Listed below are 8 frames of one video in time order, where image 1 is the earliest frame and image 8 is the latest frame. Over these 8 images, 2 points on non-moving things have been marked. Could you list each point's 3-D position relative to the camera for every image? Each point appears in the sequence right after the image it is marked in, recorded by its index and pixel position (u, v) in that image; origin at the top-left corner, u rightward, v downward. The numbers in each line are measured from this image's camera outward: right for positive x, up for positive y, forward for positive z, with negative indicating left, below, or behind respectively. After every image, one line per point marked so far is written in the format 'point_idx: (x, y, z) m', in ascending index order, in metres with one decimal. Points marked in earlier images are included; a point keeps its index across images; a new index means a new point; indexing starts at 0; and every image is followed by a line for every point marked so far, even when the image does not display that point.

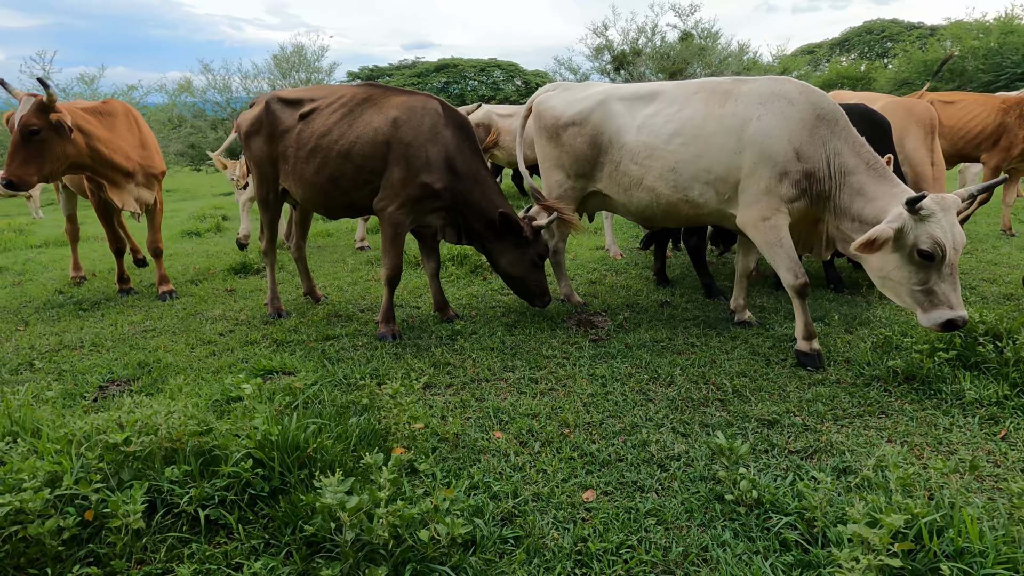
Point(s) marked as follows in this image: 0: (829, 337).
0: (+2.2, -0.3, +3.9) m
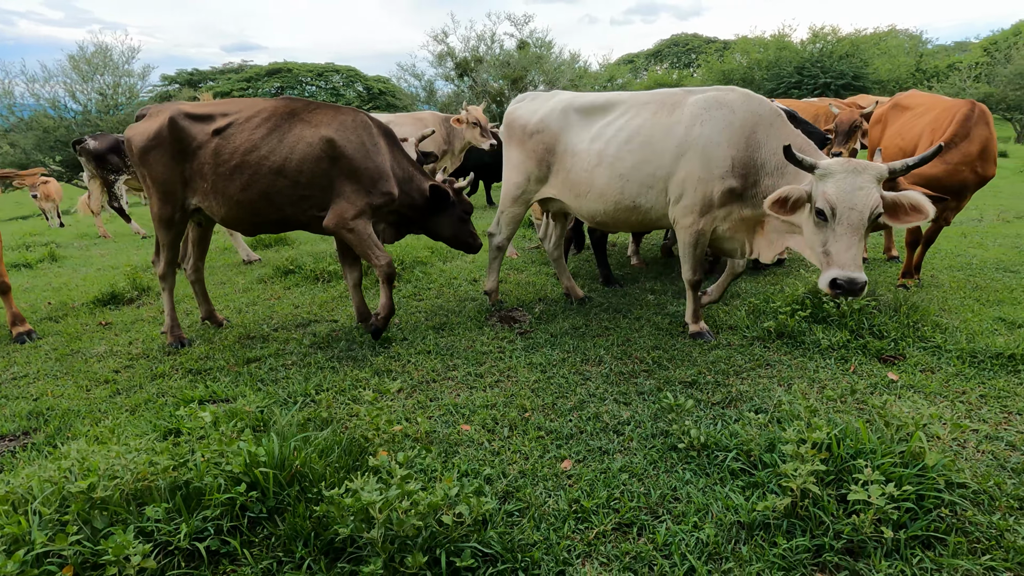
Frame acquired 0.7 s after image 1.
0: (+1.7, -0.2, +4.6) m
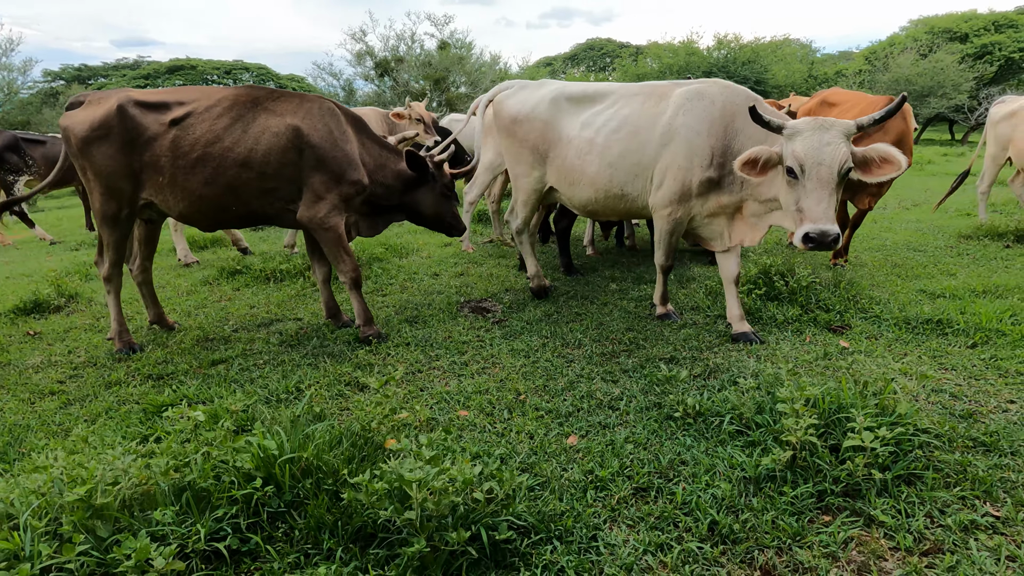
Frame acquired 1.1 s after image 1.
0: (+1.4, 0.0, +4.8) m
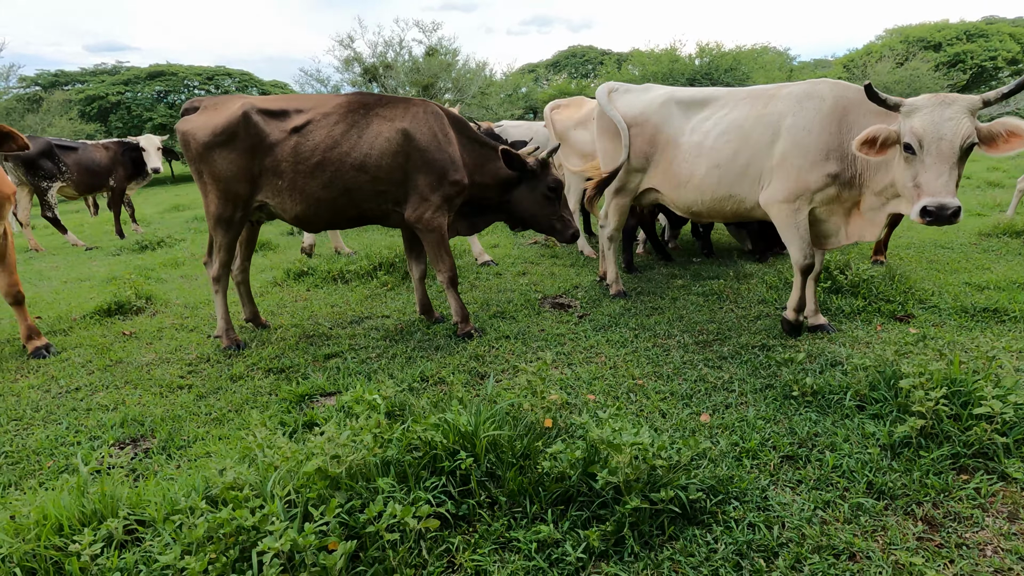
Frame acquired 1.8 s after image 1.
0: (+2.0, 0.0, +5.1) m
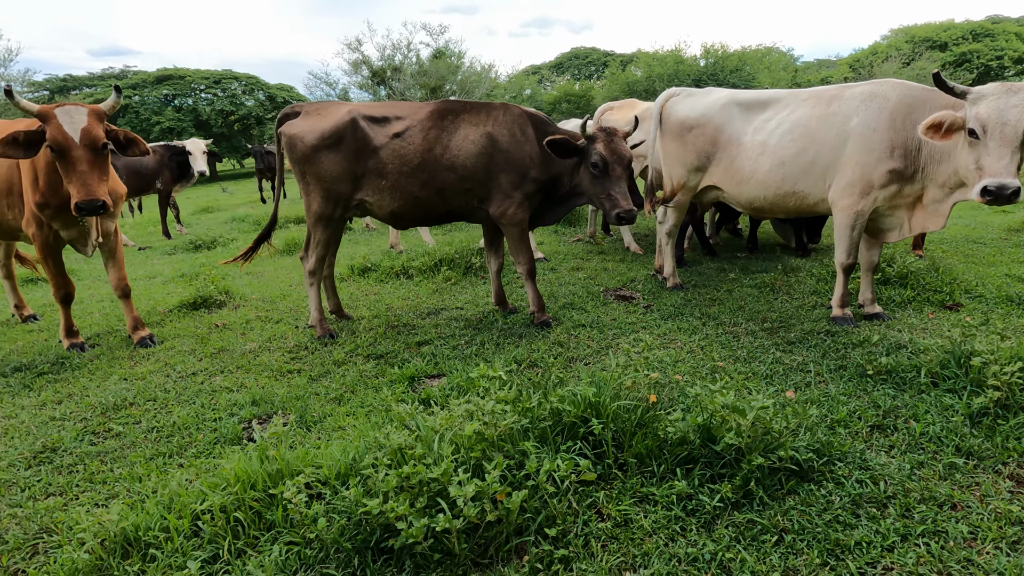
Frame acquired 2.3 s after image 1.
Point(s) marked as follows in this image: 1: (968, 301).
0: (+2.6, +0.1, +5.4) m
1: (+3.7, -0.1, +4.5) m
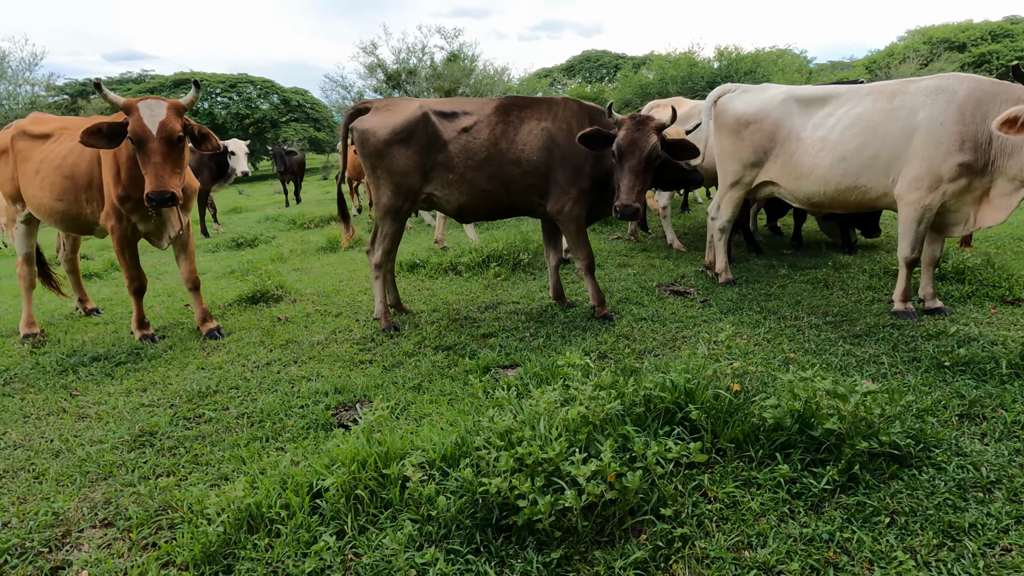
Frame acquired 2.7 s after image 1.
0: (+3.1, +0.1, +5.4) m
1: (+4.2, -0.1, +4.5) m
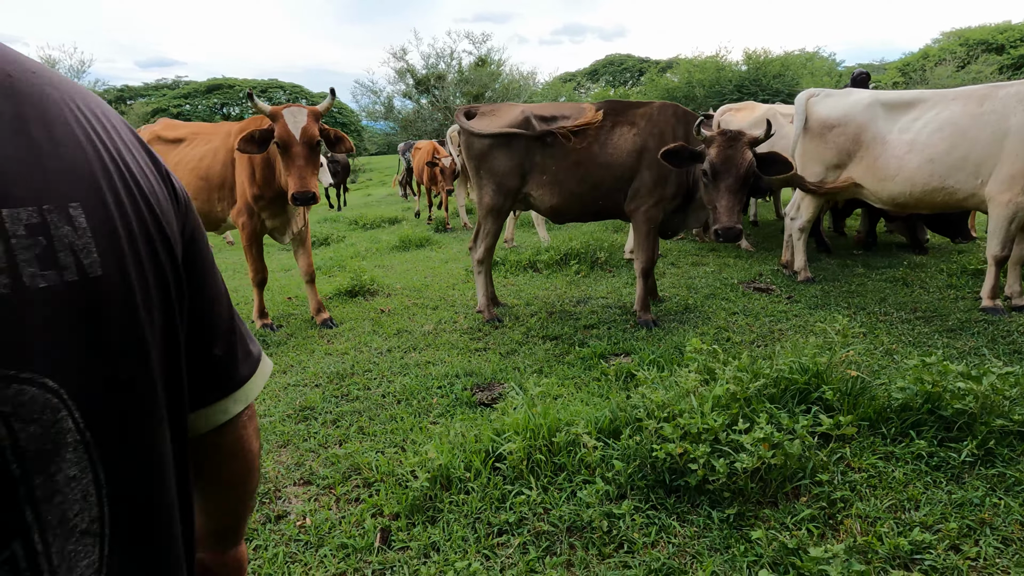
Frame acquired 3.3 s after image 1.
0: (+4.0, +0.1, +5.5) m
1: (+5.0, -0.1, +4.6) m
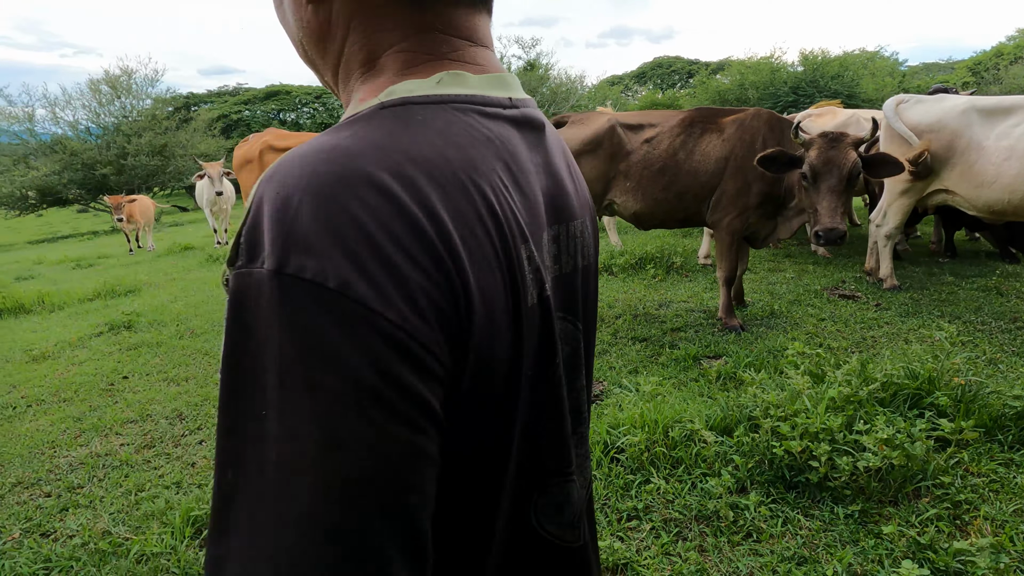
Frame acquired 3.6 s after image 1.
0: (+4.8, 0.0, +5.4) m
1: (+5.7, -0.2, +4.4) m
